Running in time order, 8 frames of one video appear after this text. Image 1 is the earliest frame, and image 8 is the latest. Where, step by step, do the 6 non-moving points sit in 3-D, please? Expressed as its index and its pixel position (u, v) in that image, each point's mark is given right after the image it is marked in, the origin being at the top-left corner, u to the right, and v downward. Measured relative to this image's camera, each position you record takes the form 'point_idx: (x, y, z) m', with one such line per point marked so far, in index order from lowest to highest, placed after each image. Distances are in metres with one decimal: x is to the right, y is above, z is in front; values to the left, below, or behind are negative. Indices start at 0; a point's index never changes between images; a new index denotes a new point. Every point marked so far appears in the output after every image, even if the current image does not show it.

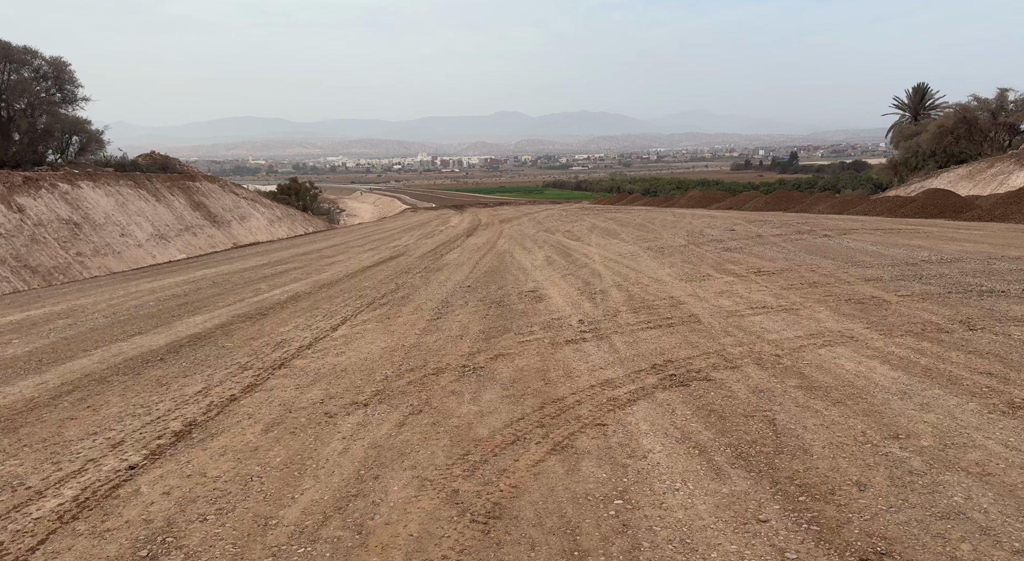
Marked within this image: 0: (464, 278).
0: (-1.2, +0.1, +18.8) m
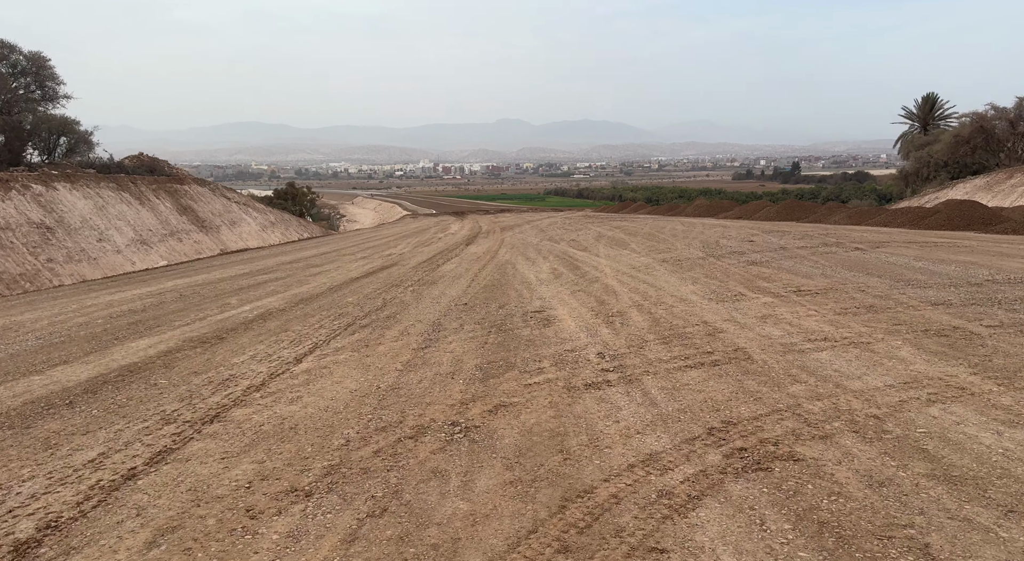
0: (-1.2, -0.3, +16.6) m
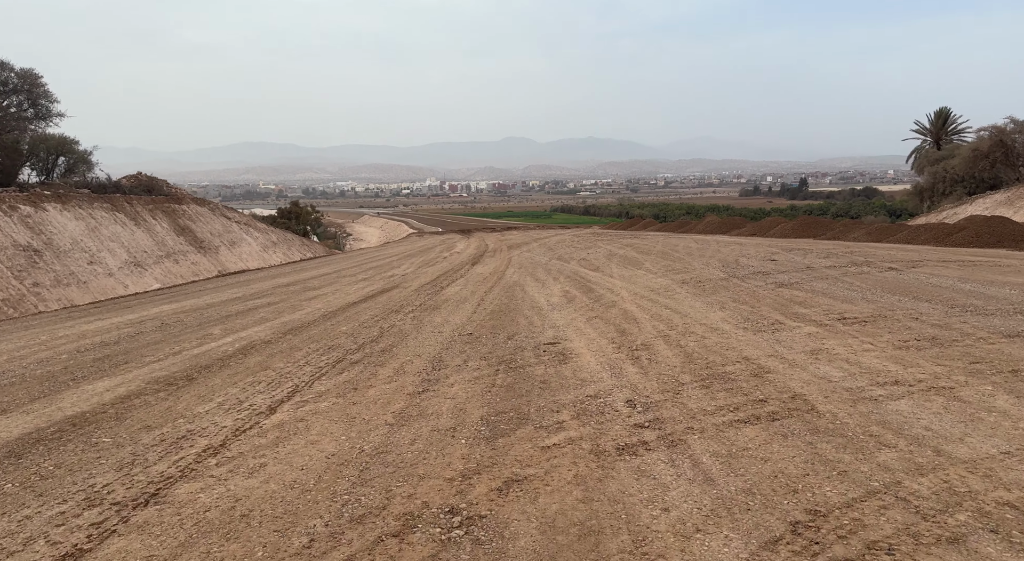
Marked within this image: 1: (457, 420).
0: (-1.0, -0.8, +15.2) m
1: (-0.6, -1.5, +7.4) m
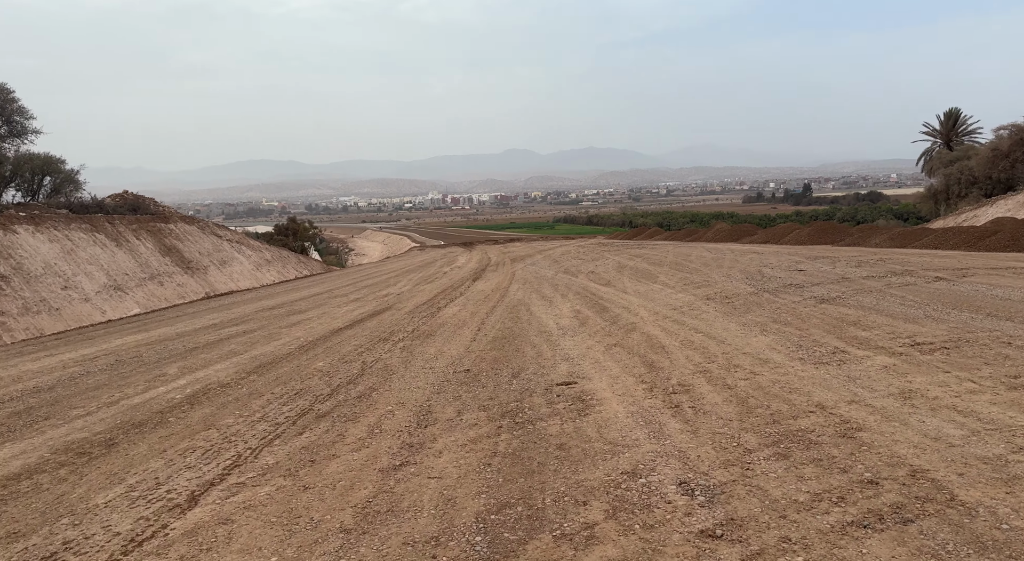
0: (-0.9, -1.3, +13.0) m
1: (-0.5, -1.8, +5.2) m
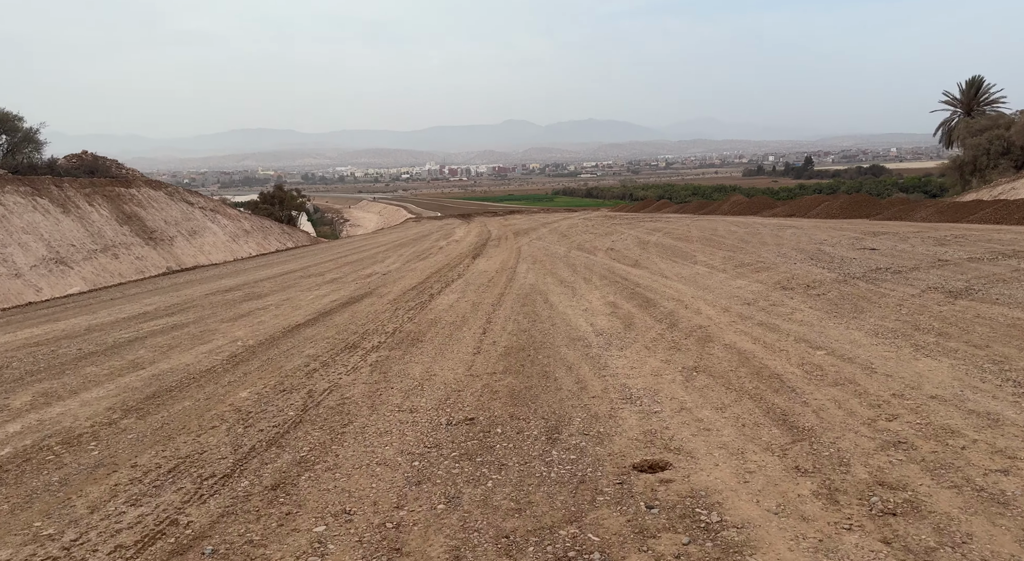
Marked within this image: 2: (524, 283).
0: (-0.6, -1.1, +8.6) m
1: (-0.2, -1.9, +0.9) m
2: (+0.3, -0.1, +17.5) m
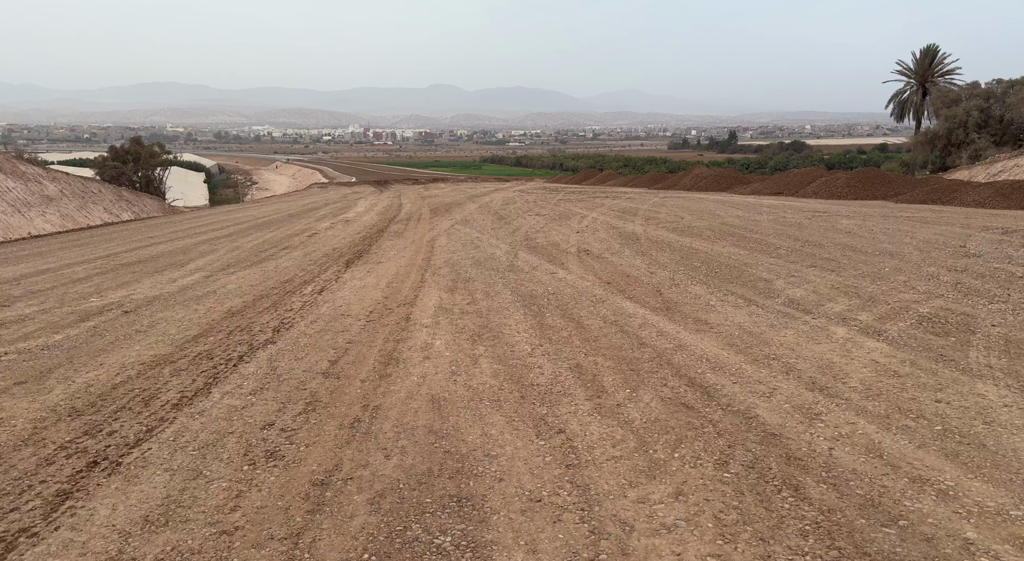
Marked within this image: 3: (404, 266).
0: (-0.8, -2.5, -2.8) m
1: (+0.4, -3.6, -10.4) m
2: (-0.9, -1.0, +6.0) m
3: (-2.2, +0.3, +14.2) m
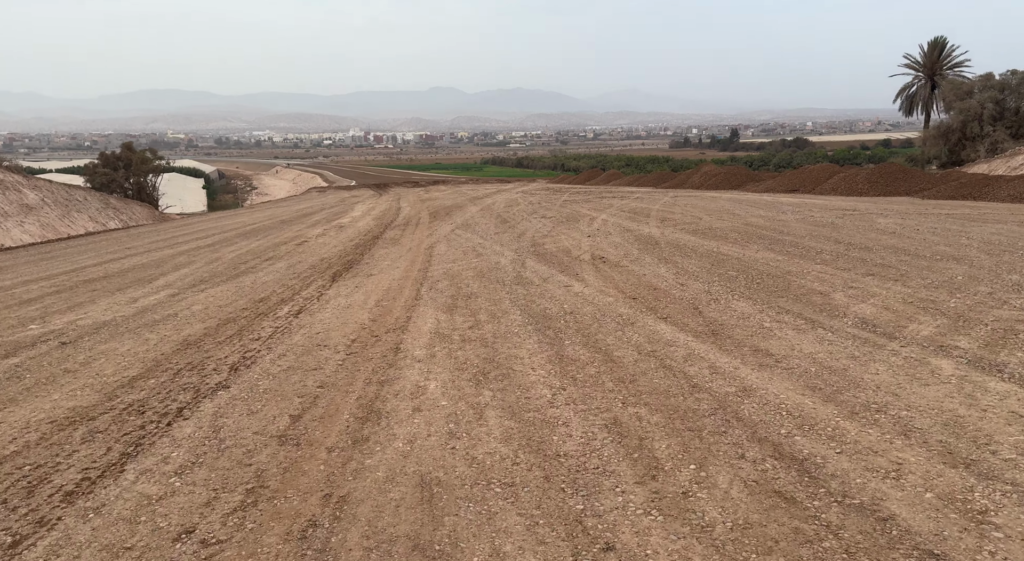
0: (-0.7, -2.7, -4.5) m
1: (+0.5, -3.8, -12.1) m
2: (-0.7, -1.3, +4.4) m
3: (-2.1, 0.0, +12.5) m
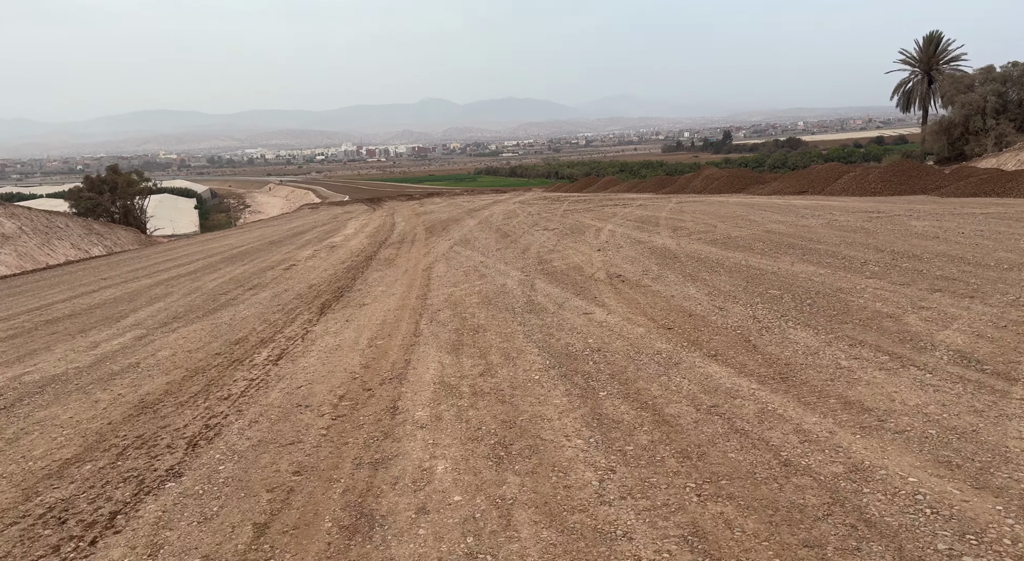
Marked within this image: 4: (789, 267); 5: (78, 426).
0: (-0.4, -2.9, -6.0) m
1: (+0.8, -3.9, -13.6) m
2: (-0.5, -1.6, +2.9) m
3: (-1.9, -0.5, +11.1) m
4: (+5.0, +0.2, +11.8) m
5: (-4.0, -1.3, +6.4) m
